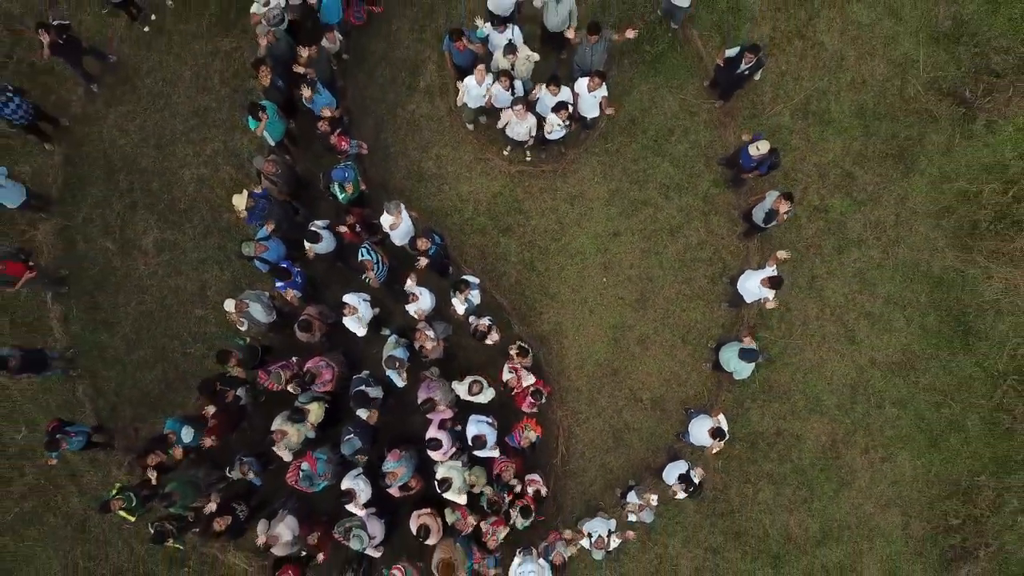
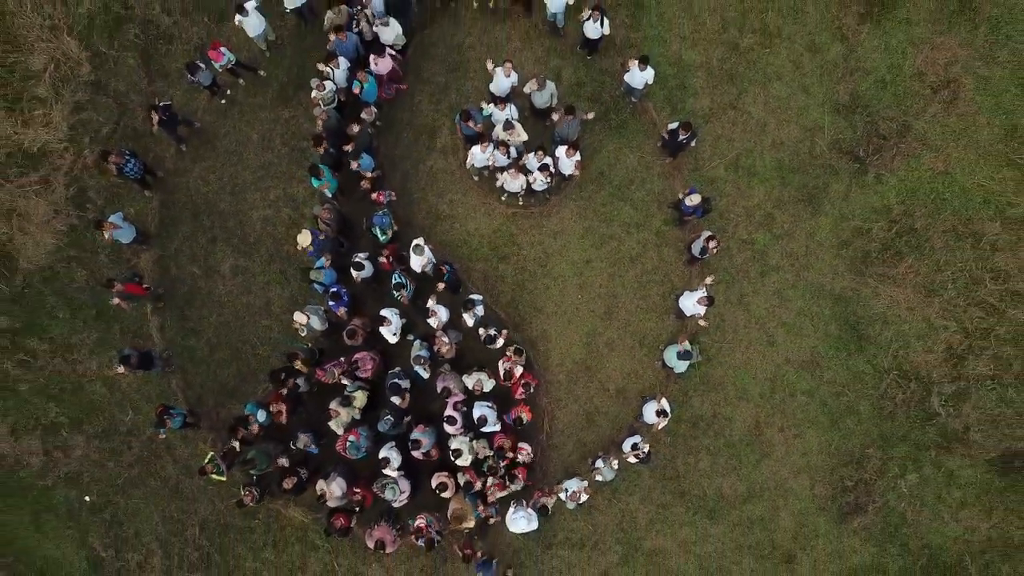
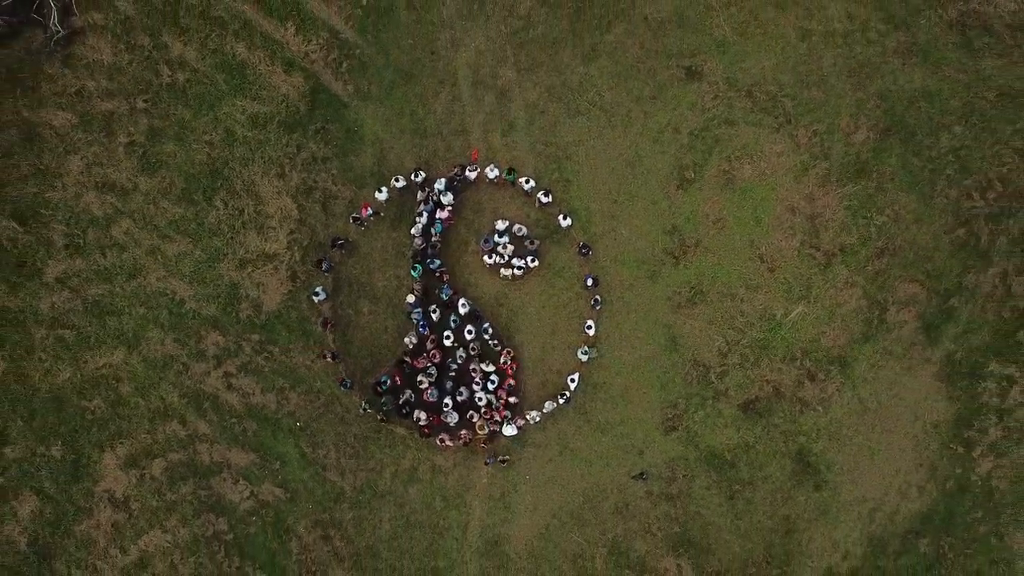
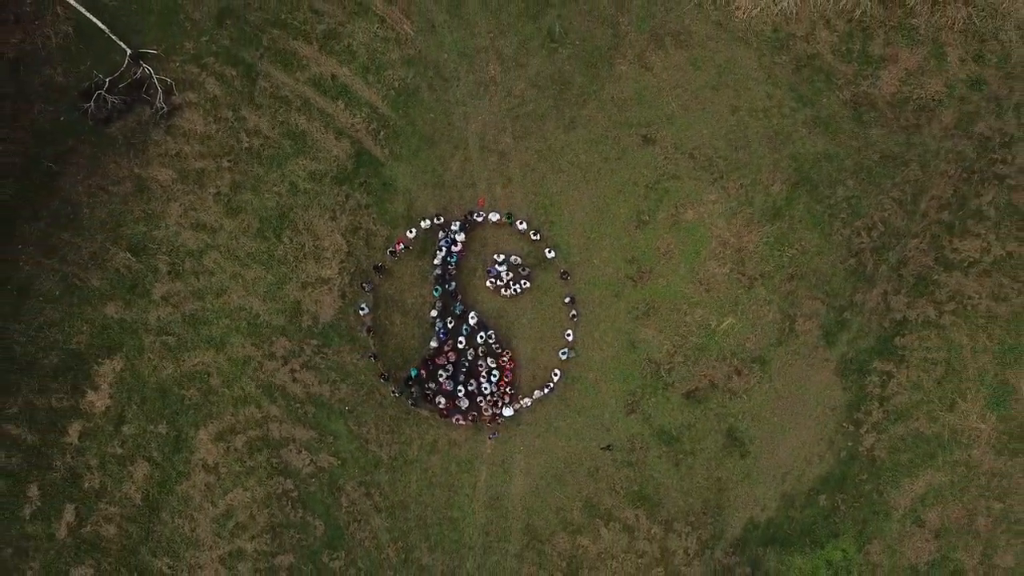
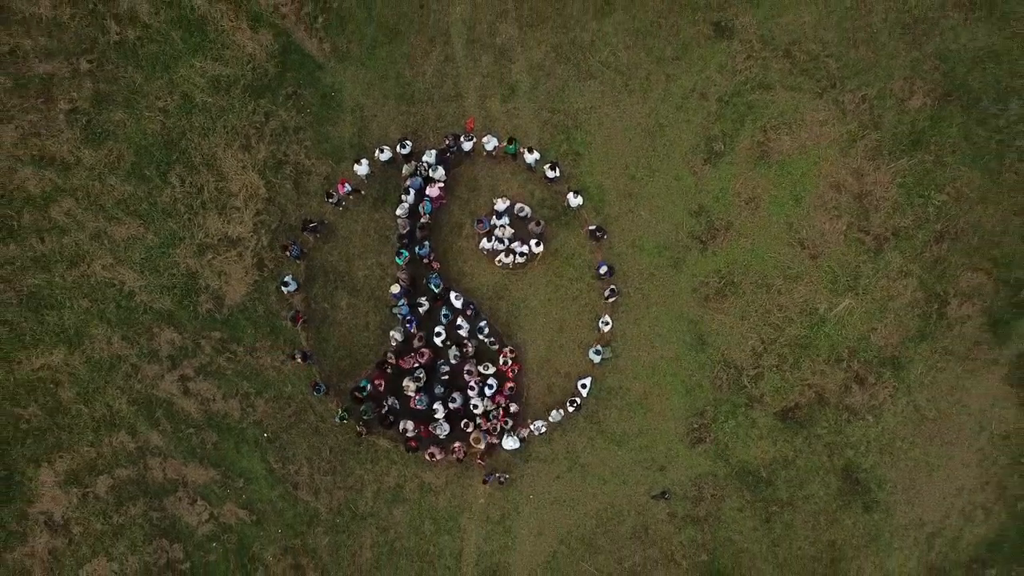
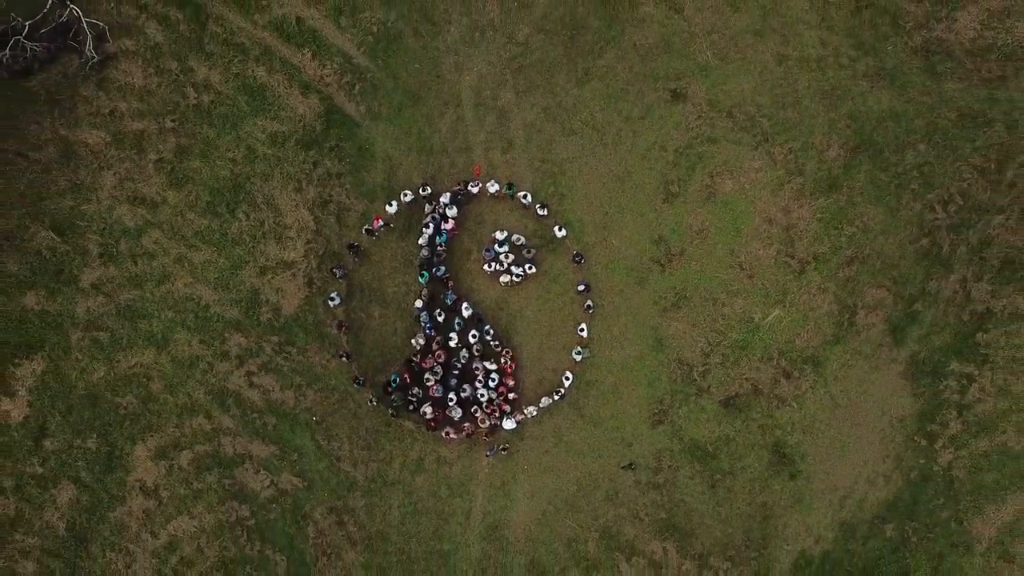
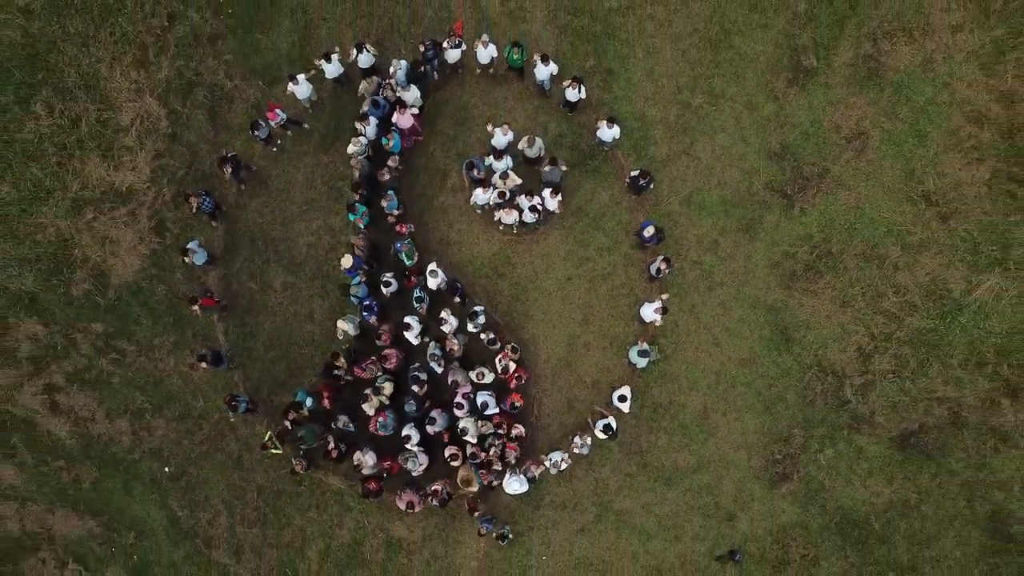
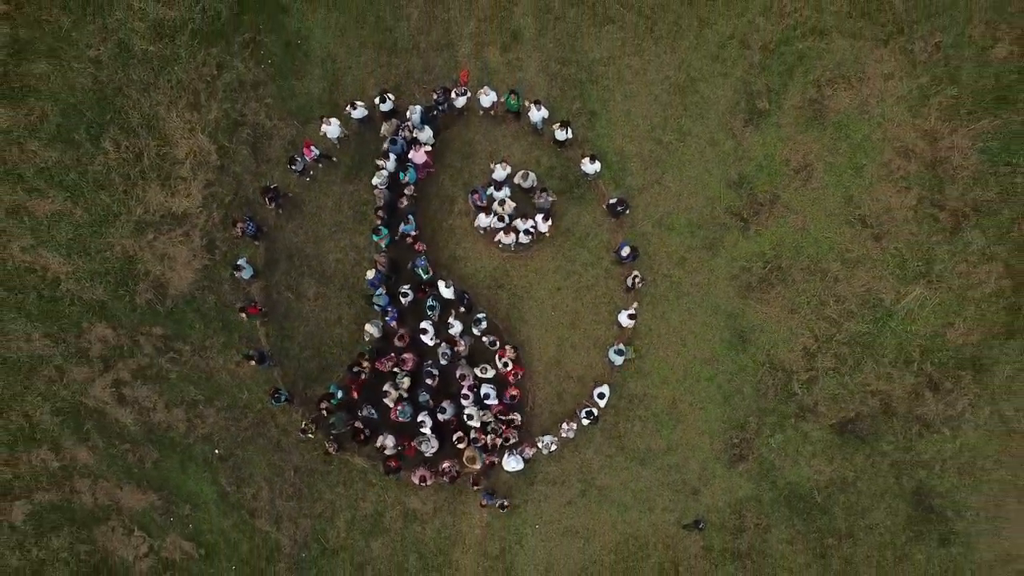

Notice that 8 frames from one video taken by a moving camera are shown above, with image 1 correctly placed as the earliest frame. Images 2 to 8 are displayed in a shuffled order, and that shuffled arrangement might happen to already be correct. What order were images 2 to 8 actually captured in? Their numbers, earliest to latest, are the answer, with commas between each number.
2, 7, 8, 5, 3, 6, 4
